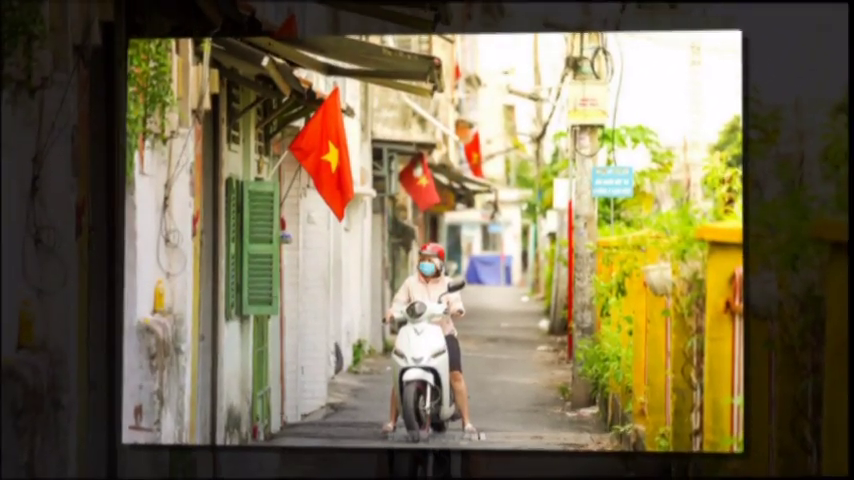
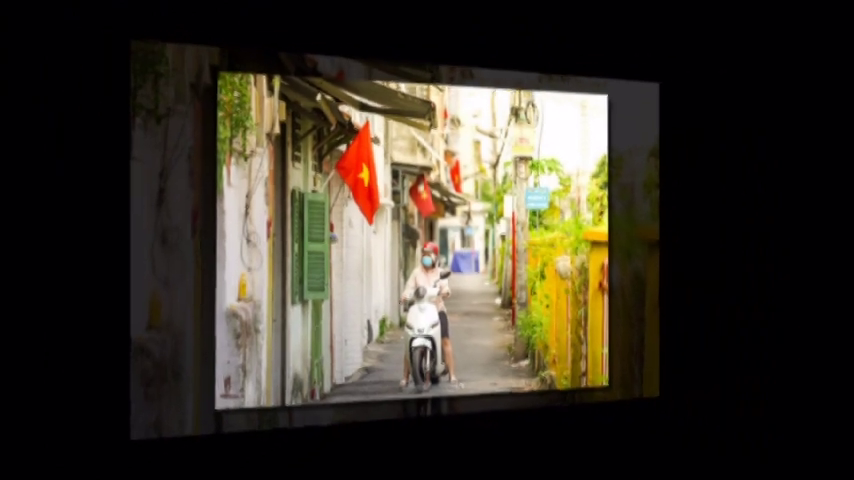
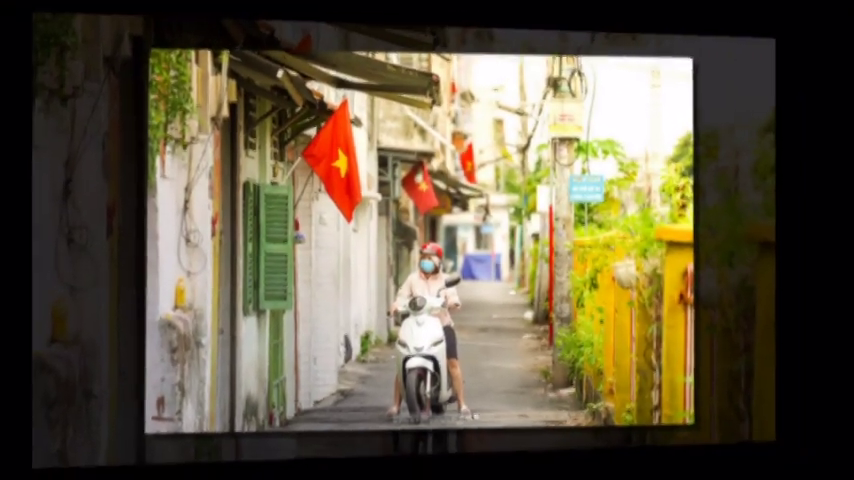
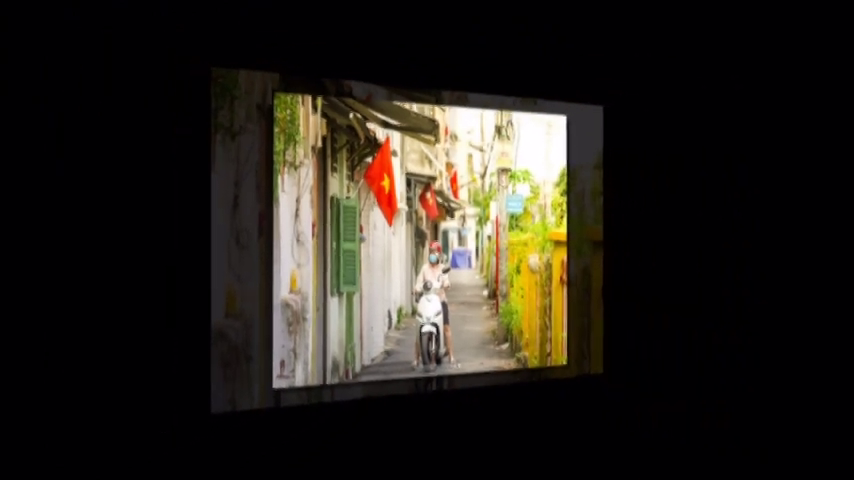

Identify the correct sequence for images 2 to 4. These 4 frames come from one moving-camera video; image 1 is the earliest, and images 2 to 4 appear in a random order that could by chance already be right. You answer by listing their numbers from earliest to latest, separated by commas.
3, 2, 4
